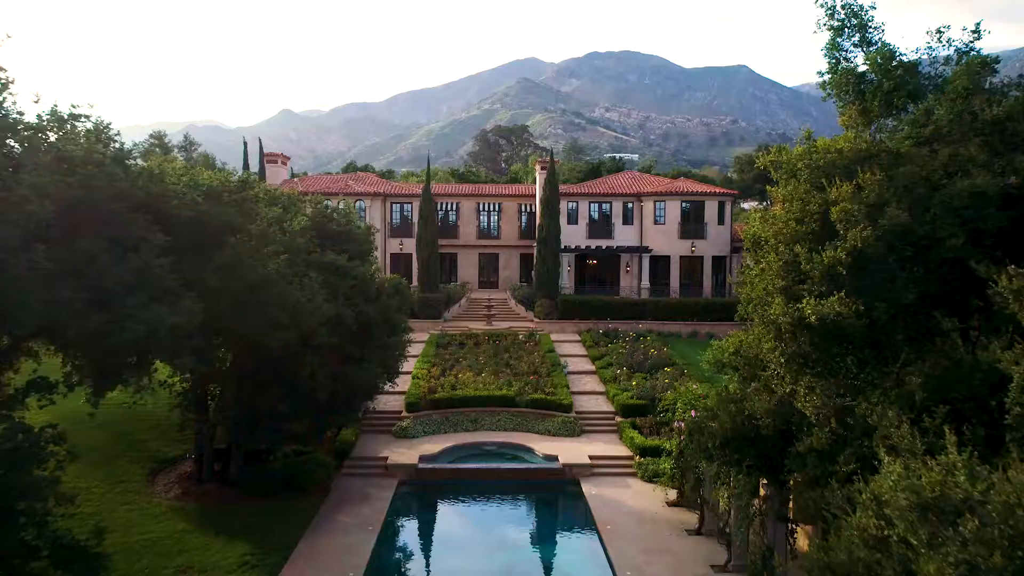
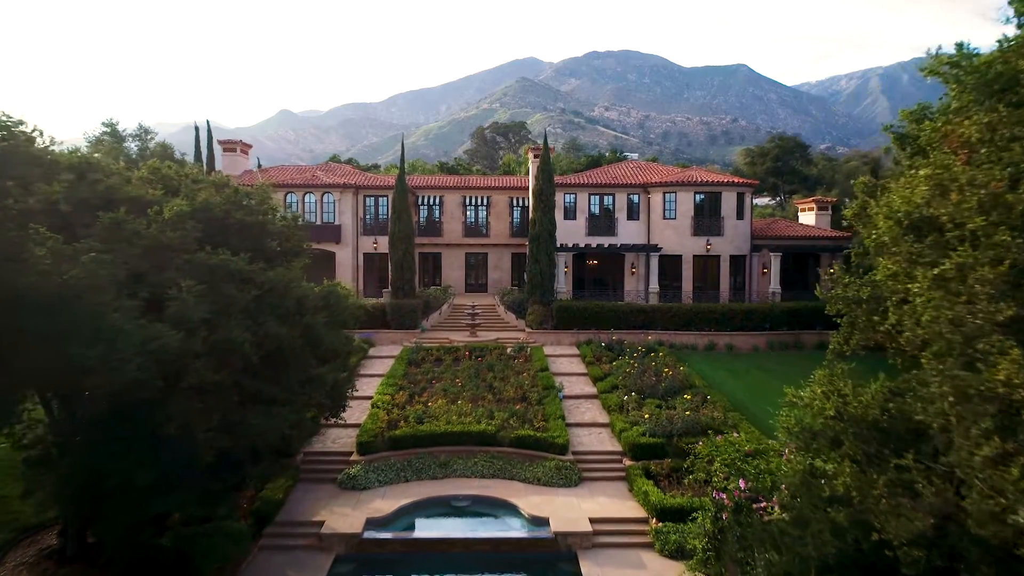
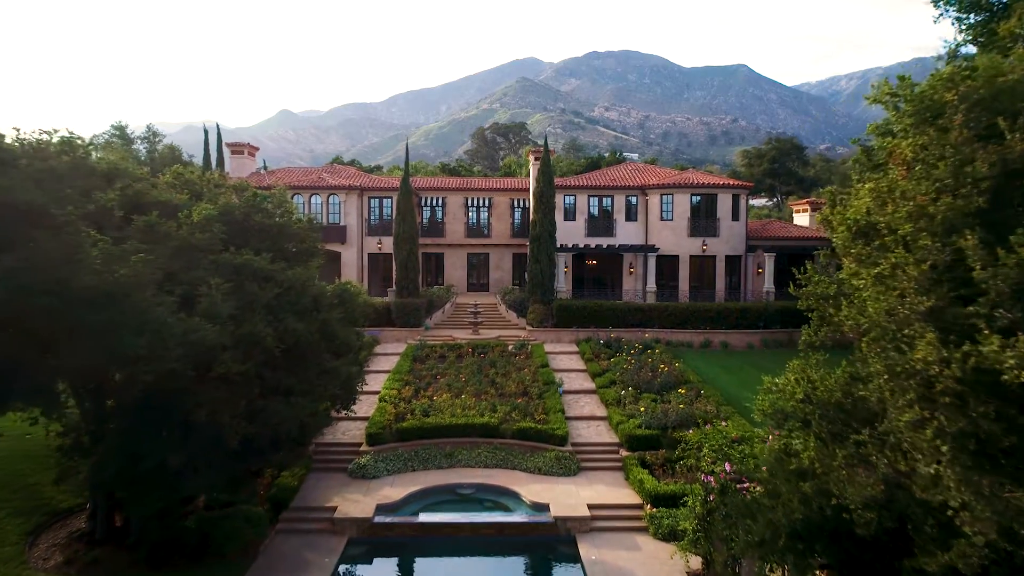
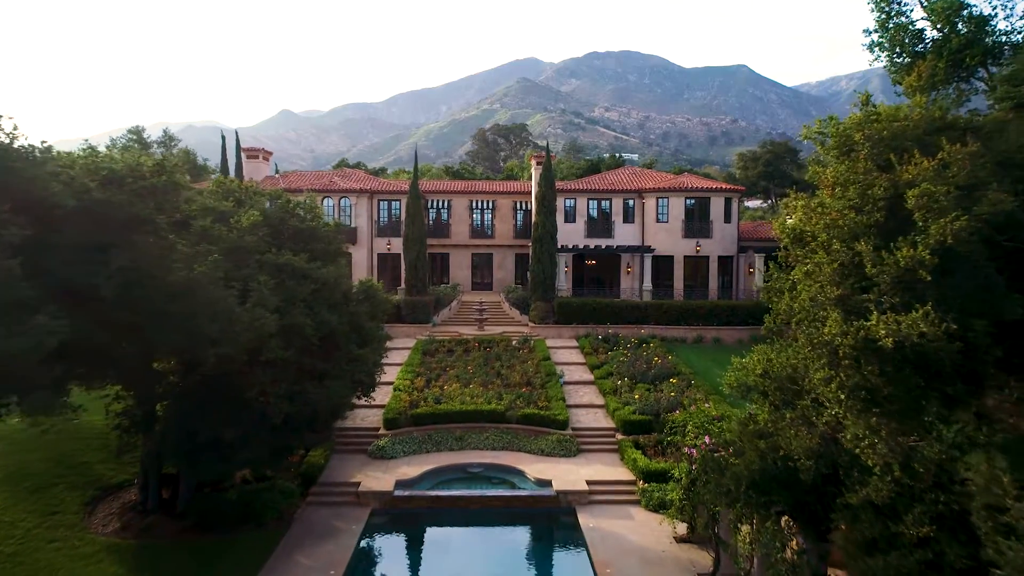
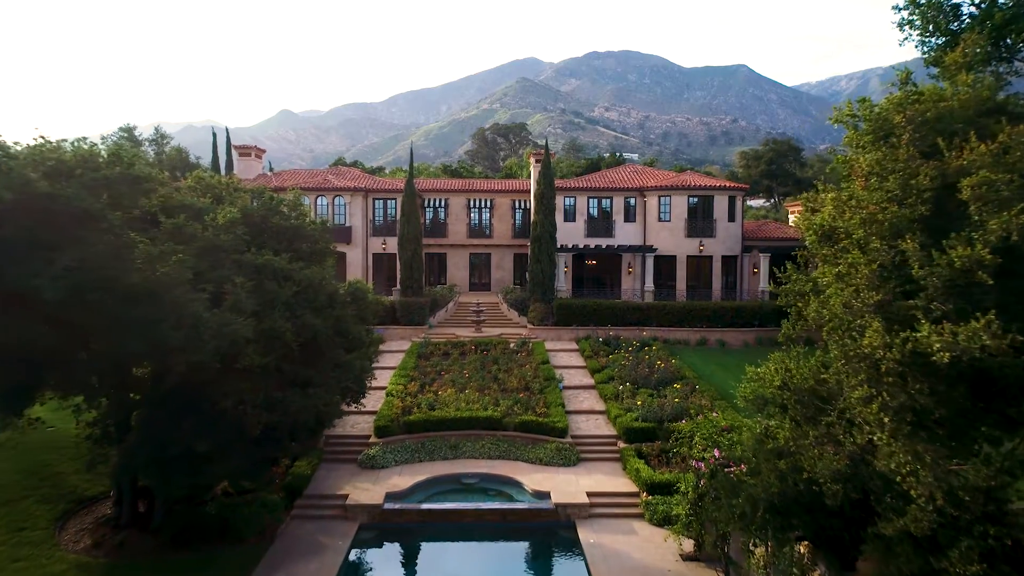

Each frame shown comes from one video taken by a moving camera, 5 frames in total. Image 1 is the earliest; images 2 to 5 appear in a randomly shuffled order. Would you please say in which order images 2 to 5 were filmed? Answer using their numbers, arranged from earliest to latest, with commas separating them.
4, 5, 3, 2
